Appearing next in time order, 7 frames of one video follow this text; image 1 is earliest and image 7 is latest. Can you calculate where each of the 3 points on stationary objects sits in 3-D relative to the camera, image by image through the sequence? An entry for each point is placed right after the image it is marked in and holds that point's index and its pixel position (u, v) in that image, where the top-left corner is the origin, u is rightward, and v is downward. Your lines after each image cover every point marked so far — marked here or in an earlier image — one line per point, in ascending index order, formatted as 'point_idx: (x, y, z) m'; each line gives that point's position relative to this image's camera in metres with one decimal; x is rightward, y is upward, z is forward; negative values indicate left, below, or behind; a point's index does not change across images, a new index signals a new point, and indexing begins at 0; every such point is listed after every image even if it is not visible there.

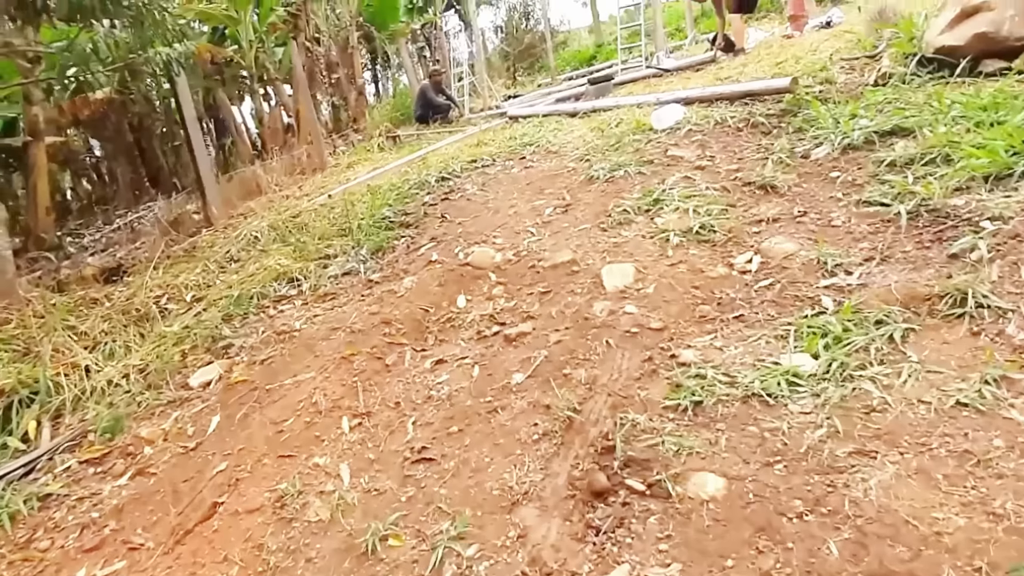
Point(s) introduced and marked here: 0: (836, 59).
0: (+2.2, +1.6, +4.8) m
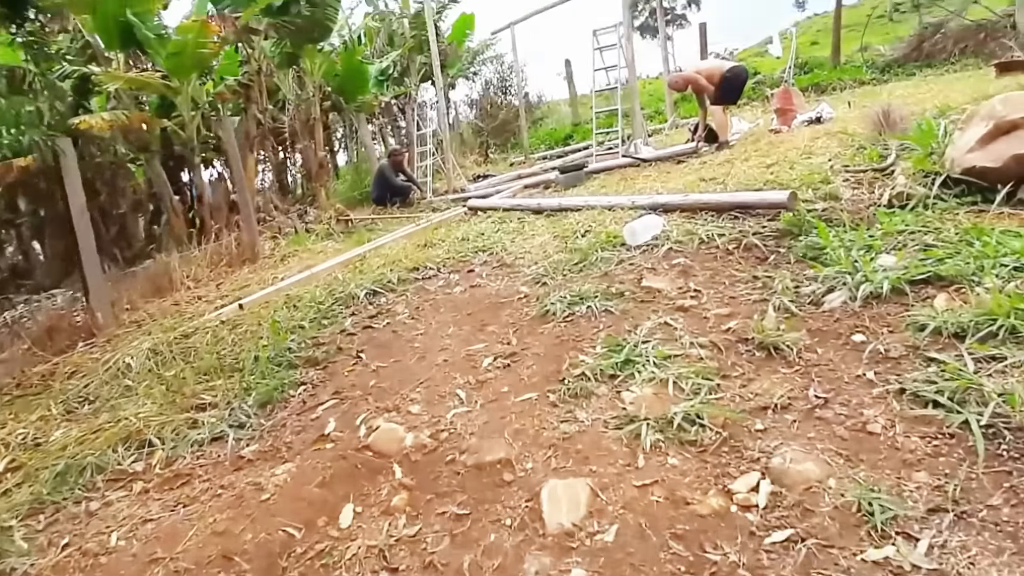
0: (+1.9, +0.7, +4.2) m
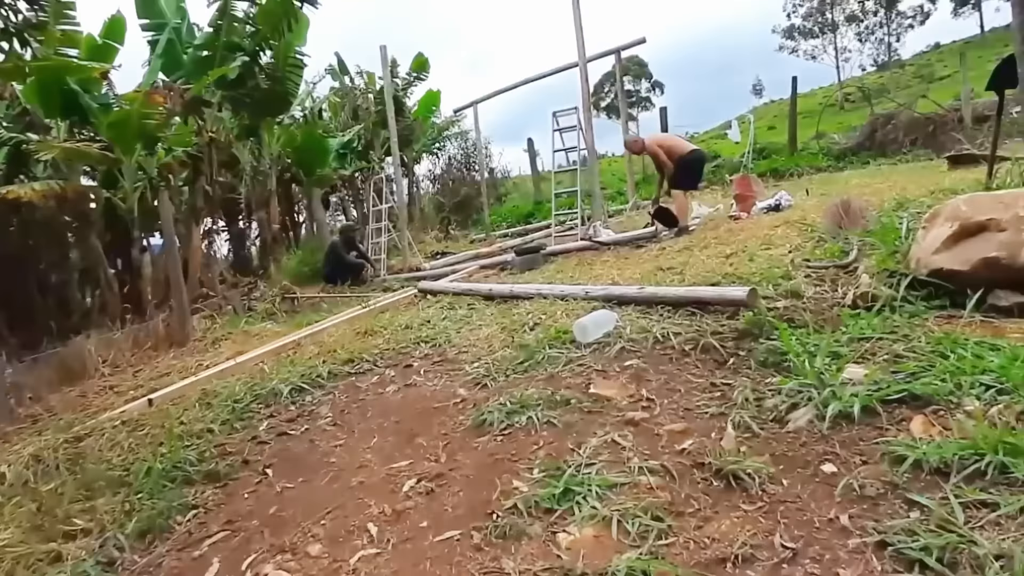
0: (+1.6, +0.1, +4.0) m
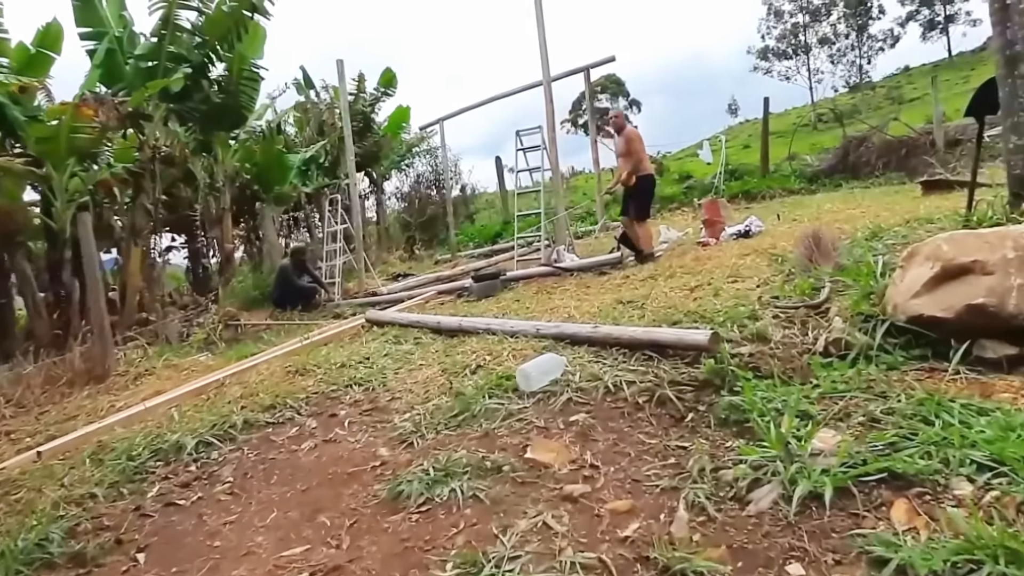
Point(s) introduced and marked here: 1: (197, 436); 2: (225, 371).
0: (+1.3, -0.1, +3.6) m
1: (-1.5, -0.7, +3.4) m
2: (-2.0, -0.6, +4.8) m
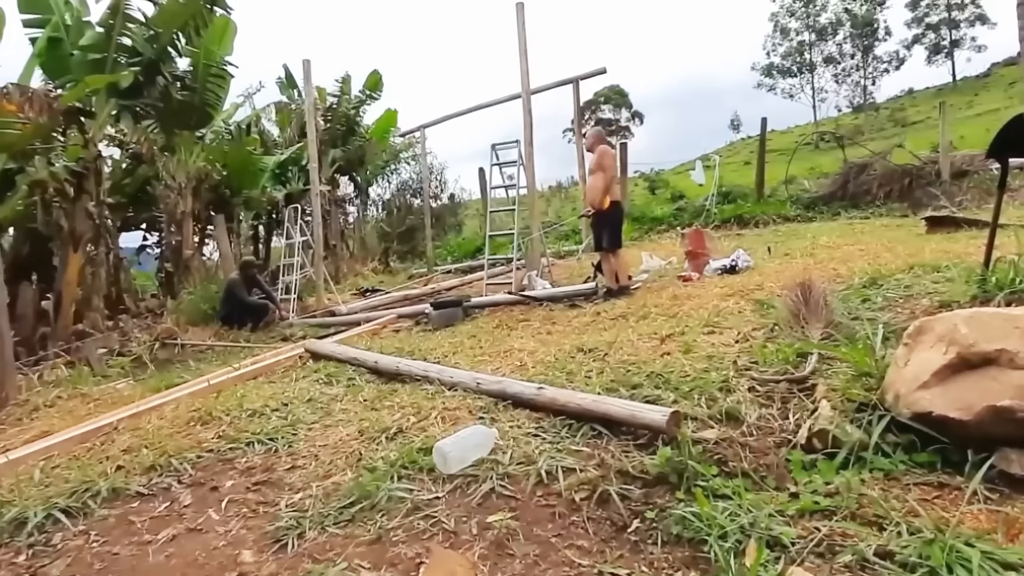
0: (+1.0, -0.3, +3.1) m
1: (-1.8, -0.9, +2.8) m
2: (-2.3, -0.7, +4.2) m
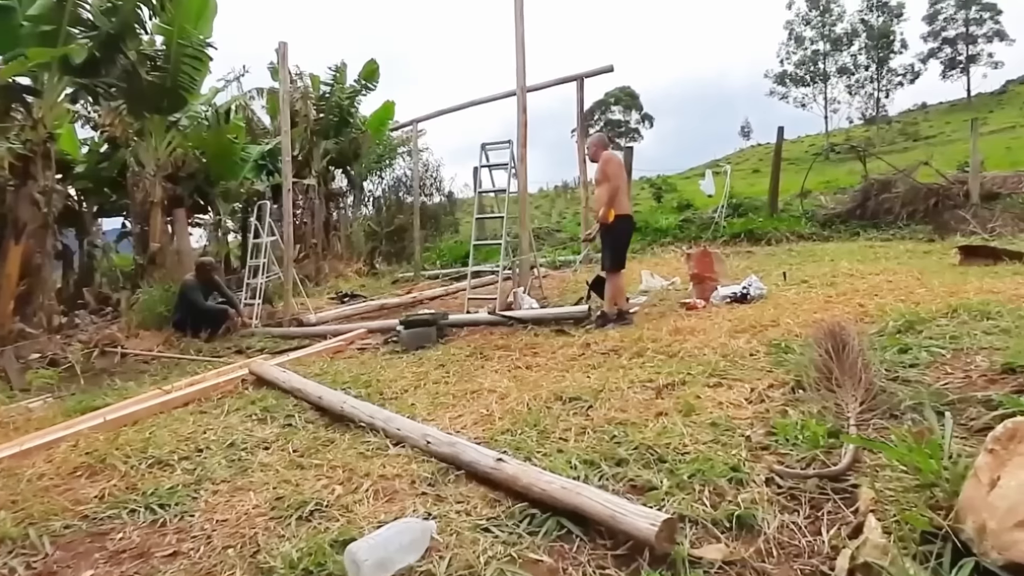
0: (+0.8, -0.5, +2.4) m
1: (-2.0, -0.9, +2.1) m
2: (-2.5, -0.8, +3.5) m
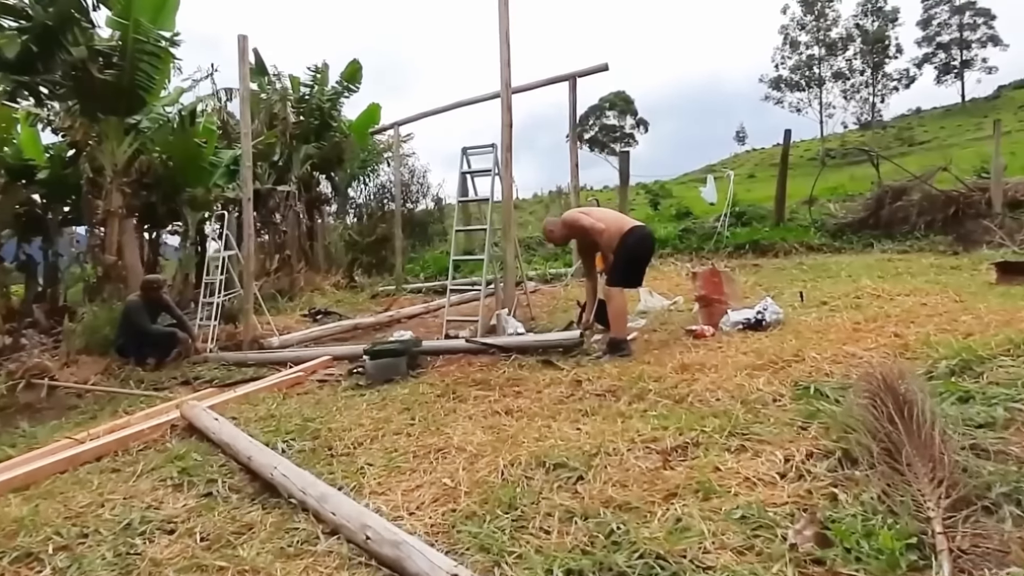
0: (+0.7, -0.7, +1.8) m
1: (-2.1, -1.1, +1.5) m
2: (-2.6, -0.9, +2.8) m
